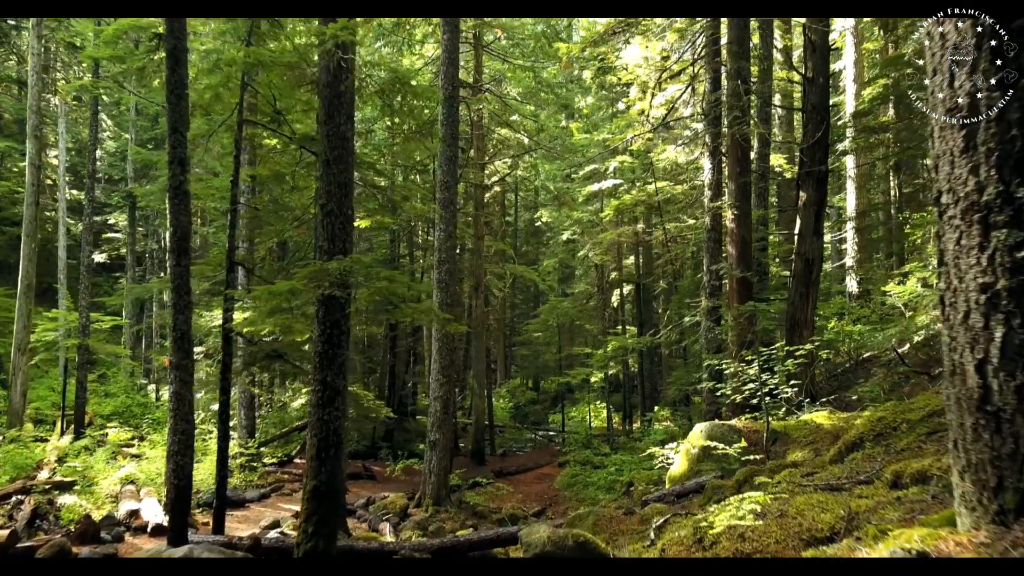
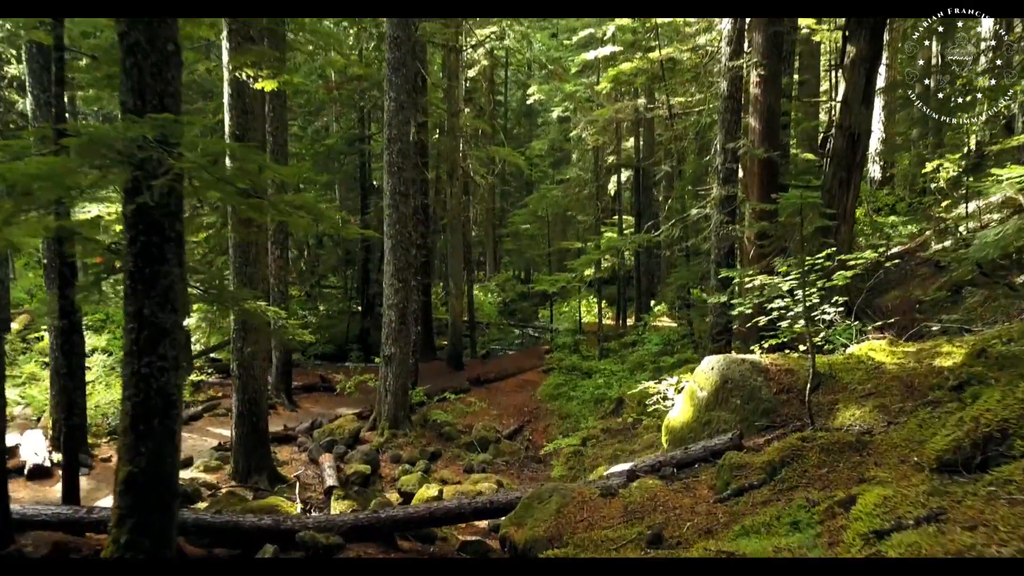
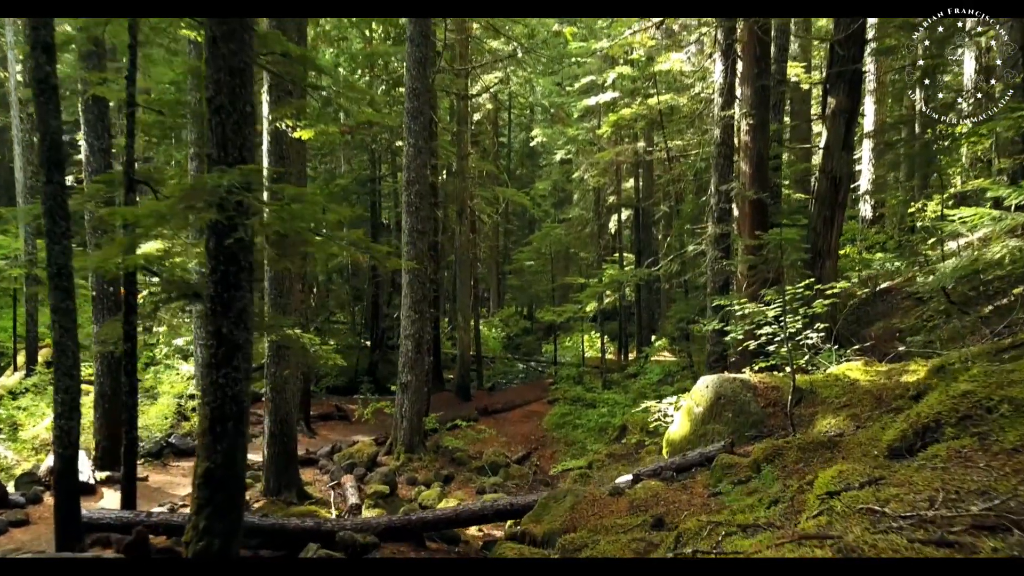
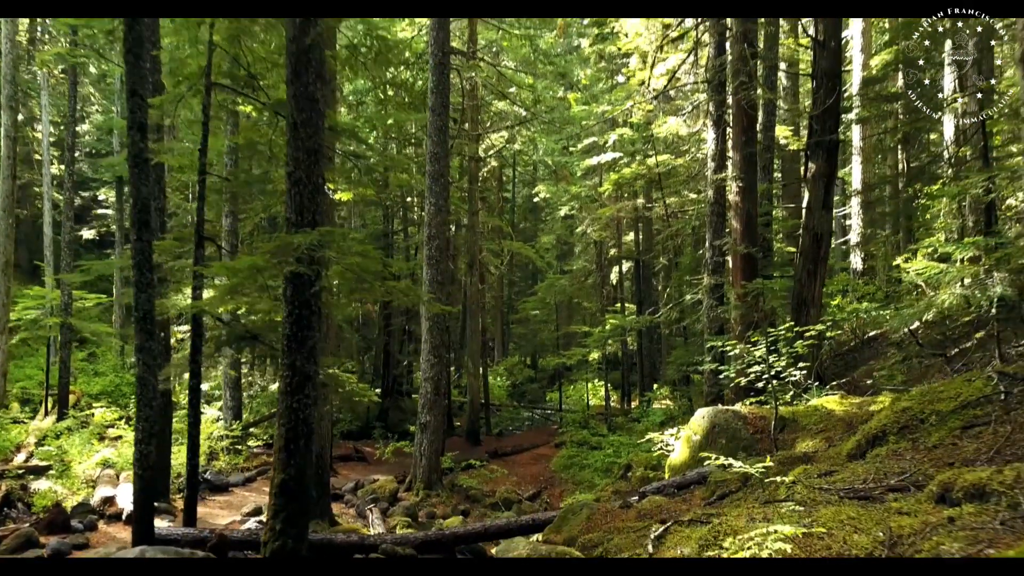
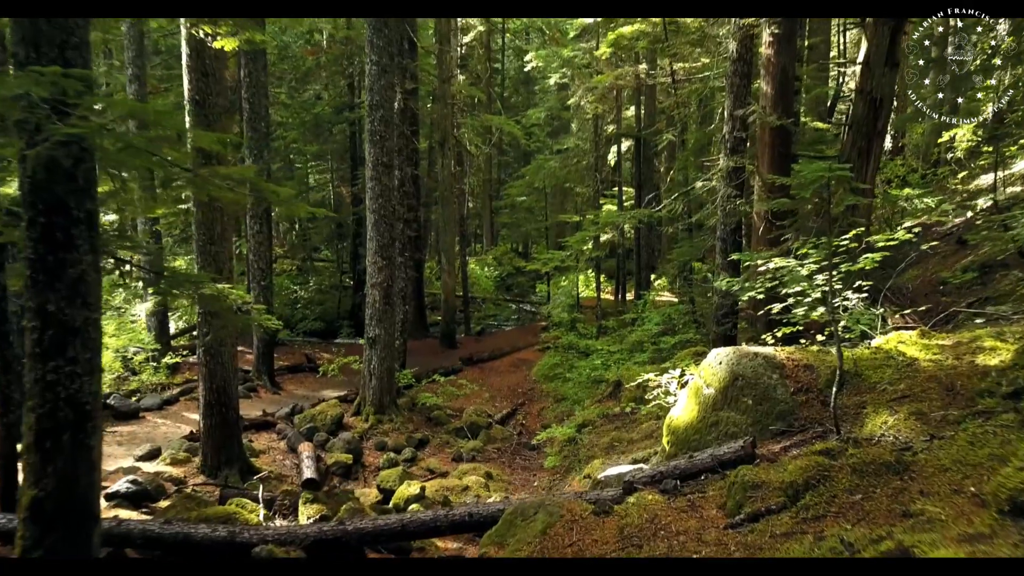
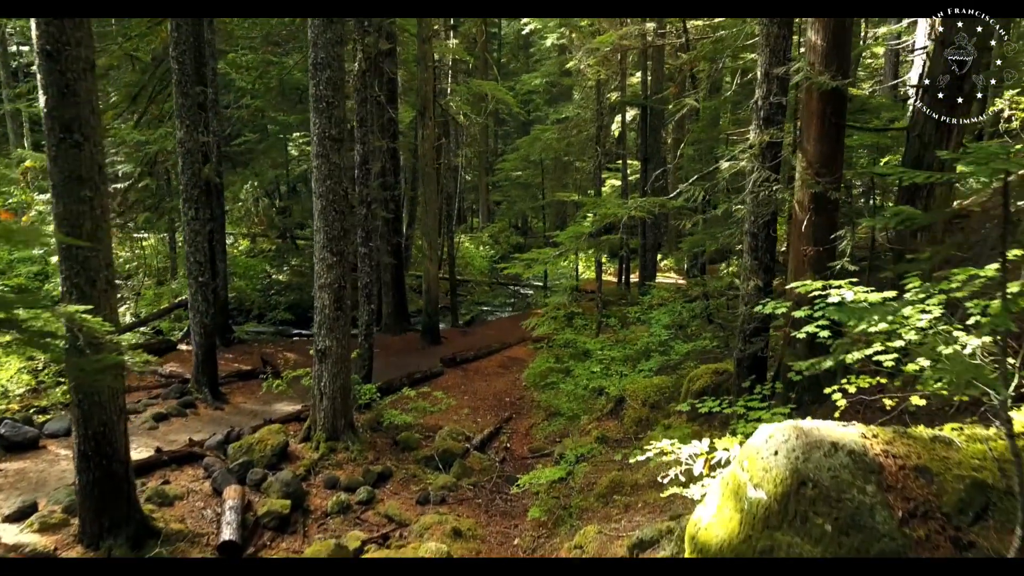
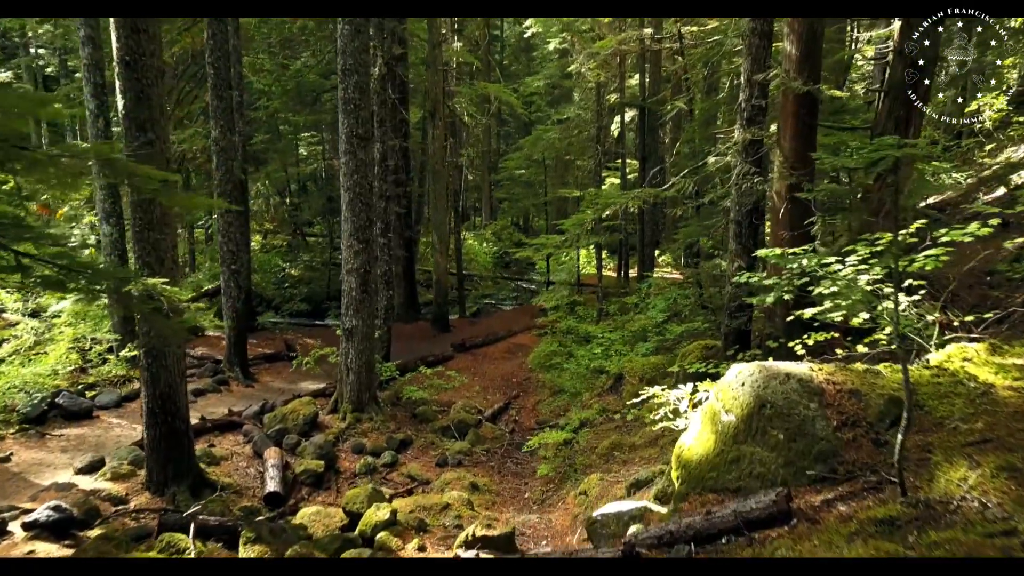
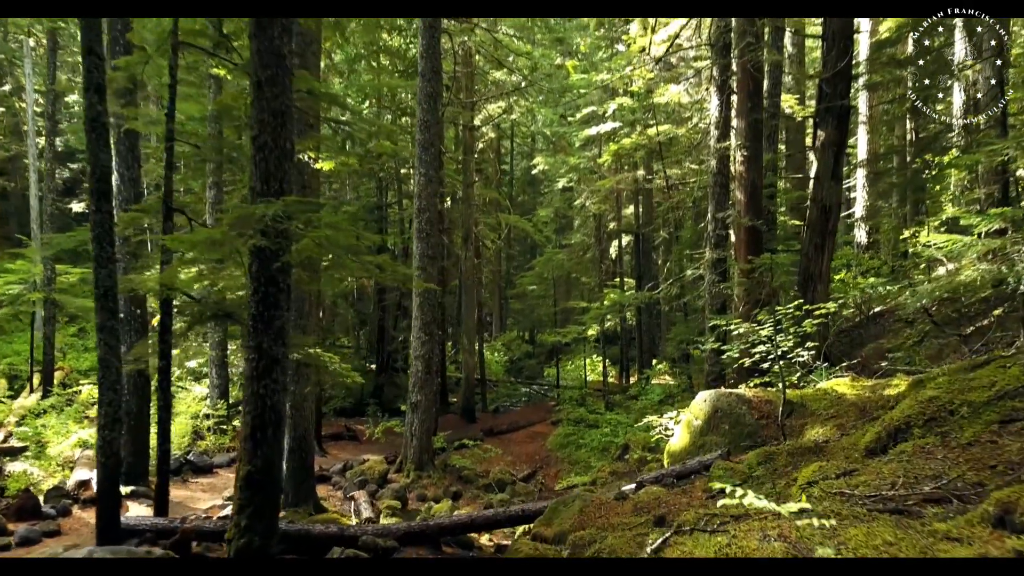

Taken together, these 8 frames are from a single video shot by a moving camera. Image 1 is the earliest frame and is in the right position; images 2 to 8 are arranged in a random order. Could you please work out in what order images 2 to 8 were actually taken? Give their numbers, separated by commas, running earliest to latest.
4, 8, 3, 2, 5, 7, 6
